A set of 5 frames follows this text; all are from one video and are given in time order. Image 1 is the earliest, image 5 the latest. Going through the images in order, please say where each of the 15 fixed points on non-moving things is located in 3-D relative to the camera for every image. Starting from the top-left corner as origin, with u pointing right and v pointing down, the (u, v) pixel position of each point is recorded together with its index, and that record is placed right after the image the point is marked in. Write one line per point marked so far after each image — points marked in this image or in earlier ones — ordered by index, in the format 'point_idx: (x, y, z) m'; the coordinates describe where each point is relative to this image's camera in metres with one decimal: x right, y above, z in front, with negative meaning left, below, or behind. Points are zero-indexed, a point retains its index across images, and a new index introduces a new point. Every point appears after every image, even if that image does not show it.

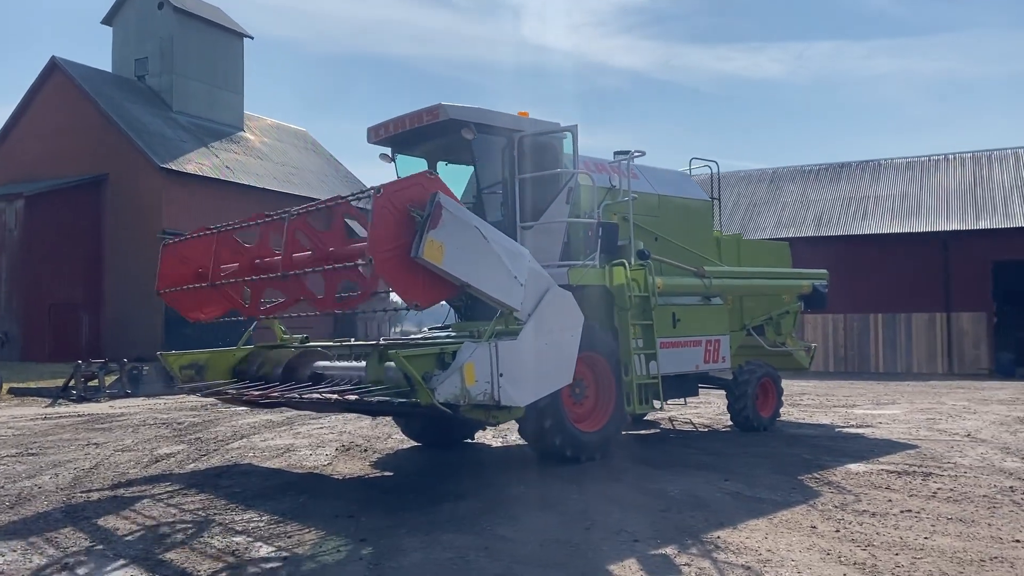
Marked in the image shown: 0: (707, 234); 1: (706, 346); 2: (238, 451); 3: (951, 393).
0: (+2.3, +0.6, +10.2) m
1: (+2.1, -0.6, +9.5) m
2: (-3.0, -1.8, +9.3) m
3: (+7.2, -1.7, +14.1) m
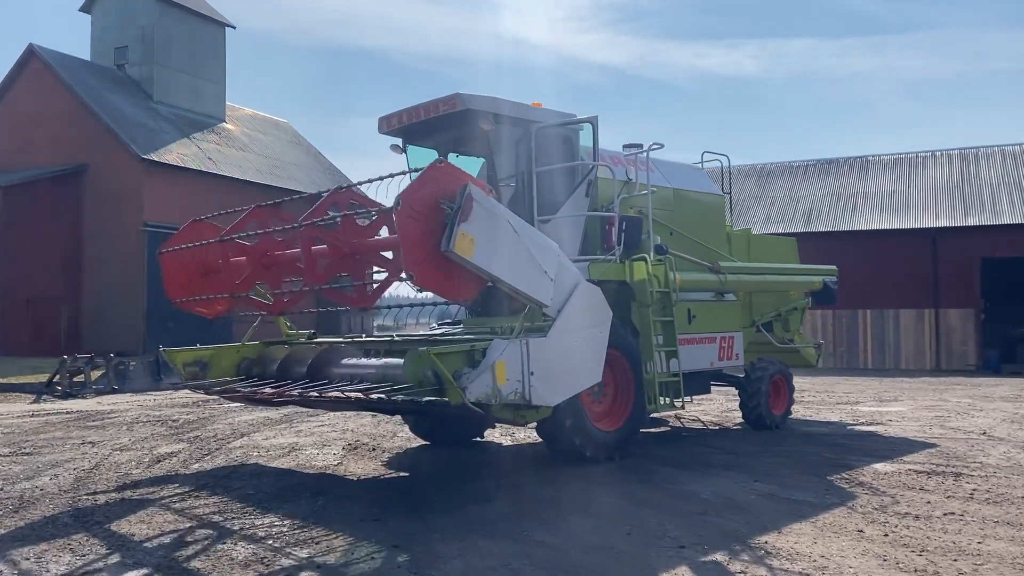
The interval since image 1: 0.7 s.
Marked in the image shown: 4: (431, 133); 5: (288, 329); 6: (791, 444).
0: (+2.4, +0.7, +10.0) m
1: (+2.3, -0.6, +9.4) m
2: (-2.8, -1.7, +9.0) m
3: (+7.2, -1.7, +14.1) m
4: (-0.8, +1.5, +8.6) m
5: (-2.4, -0.4, +9.0) m
6: (+2.9, -1.6, +8.8) m
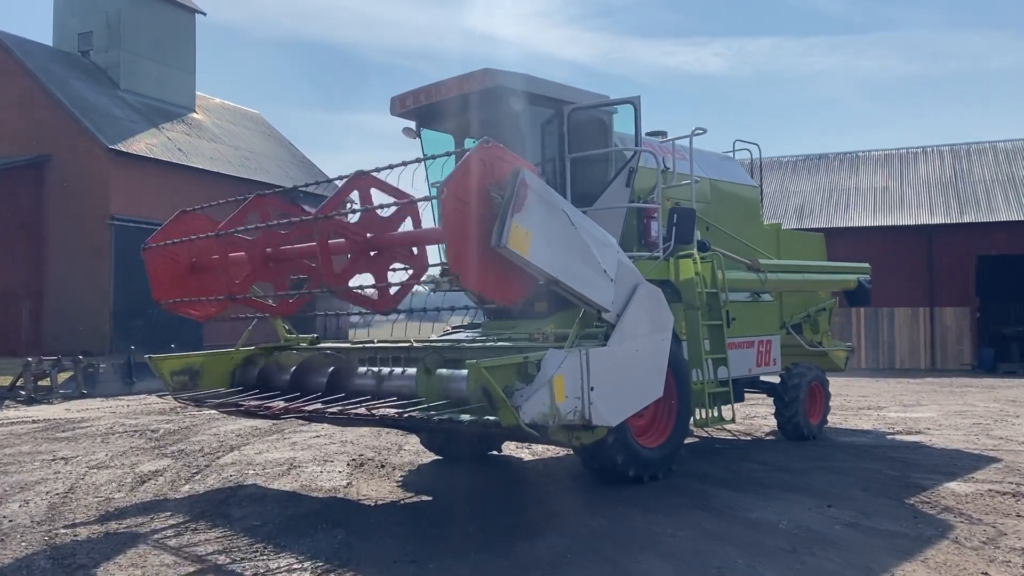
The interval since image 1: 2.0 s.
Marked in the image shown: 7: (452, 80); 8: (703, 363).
0: (+2.6, +0.7, +9.3) m
1: (+2.5, -0.6, +8.6) m
2: (-2.6, -1.7, +8.1) m
3: (+7.2, -1.7, +13.5) m
4: (-0.6, +1.5, +7.8) m
5: (-2.1, -0.4, +8.1) m
6: (+3.1, -1.6, +8.1) m
7: (-0.6, +1.8, +7.4) m
8: (+1.6, -0.6, +7.0) m
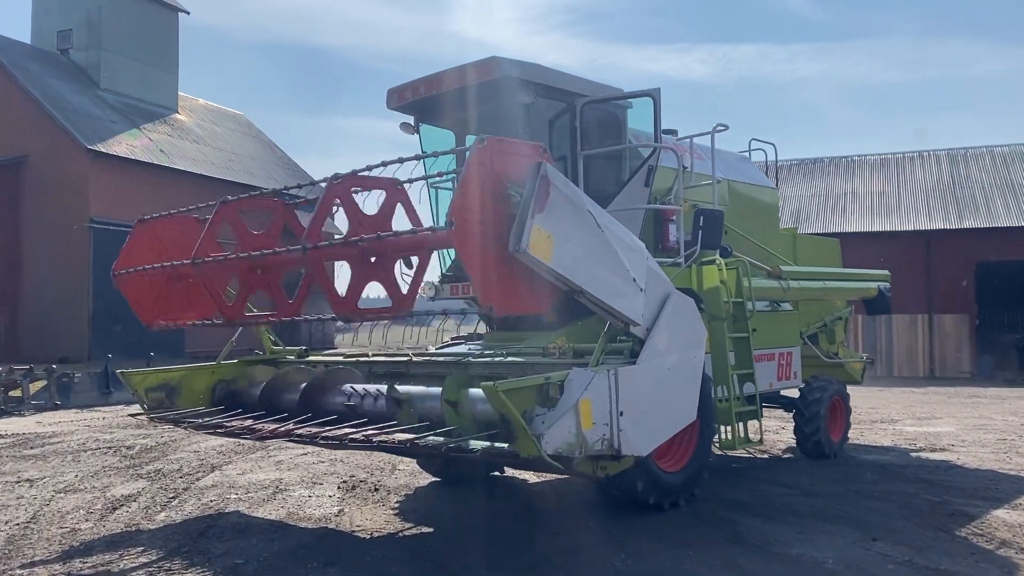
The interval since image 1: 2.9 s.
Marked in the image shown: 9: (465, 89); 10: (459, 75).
0: (+2.6, +0.6, +8.7) m
1: (+2.5, -0.7, +8.1) m
2: (-2.6, -1.8, +7.4) m
3: (+7.1, -1.8, +13.0) m
4: (-0.5, +1.5, +7.2) m
5: (-2.1, -0.5, +7.5) m
6: (+3.1, -1.7, +7.6) m
7: (-0.5, +1.7, +6.8) m
8: (+1.6, -0.7, +6.5) m
9: (-0.4, +1.6, +6.8) m
10: (-0.4, +1.7, +6.7) m
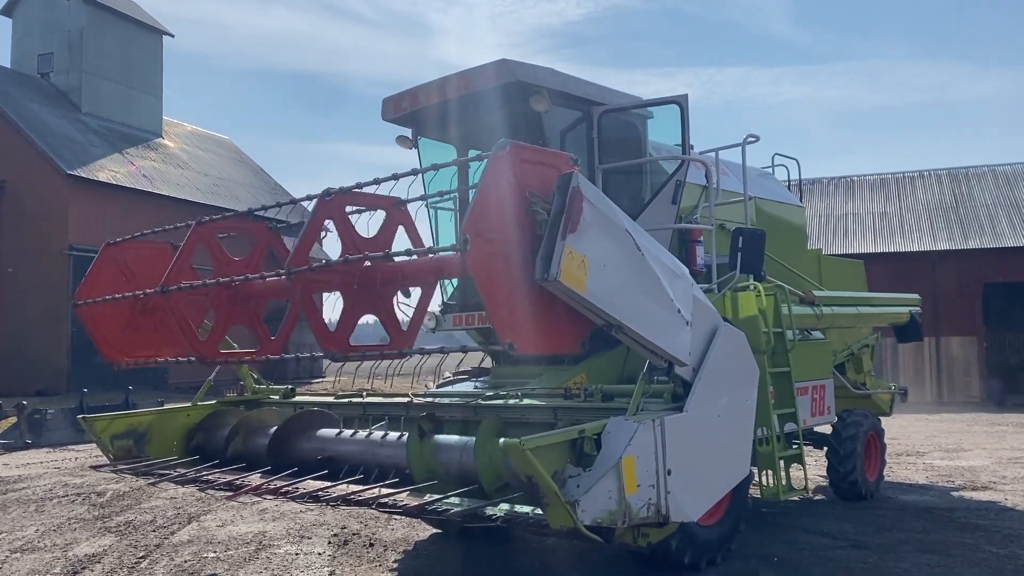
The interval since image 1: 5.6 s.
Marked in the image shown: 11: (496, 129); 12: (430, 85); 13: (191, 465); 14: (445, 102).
0: (+2.7, +0.4, +8.1) m
1: (+2.6, -0.9, +7.4) m
2: (-2.5, -2.0, +6.6) m
3: (+7.2, -2.1, +12.4) m
4: (-0.5, +1.2, +6.5) m
5: (-2.0, -0.7, +6.7) m
6: (+3.2, -1.9, +6.9) m
7: (-0.4, +1.5, +6.1) m
8: (+1.7, -0.9, +5.8) m
9: (-0.3, +1.4, +6.1) m
10: (-0.3, +1.4, +6.0) m
11: (+0.1, +1.1, +6.1) m
12: (-0.4, +1.5, +6.2) m
13: (-2.2, -1.2, +5.8) m
14: (-0.3, +1.4, +6.1) m
